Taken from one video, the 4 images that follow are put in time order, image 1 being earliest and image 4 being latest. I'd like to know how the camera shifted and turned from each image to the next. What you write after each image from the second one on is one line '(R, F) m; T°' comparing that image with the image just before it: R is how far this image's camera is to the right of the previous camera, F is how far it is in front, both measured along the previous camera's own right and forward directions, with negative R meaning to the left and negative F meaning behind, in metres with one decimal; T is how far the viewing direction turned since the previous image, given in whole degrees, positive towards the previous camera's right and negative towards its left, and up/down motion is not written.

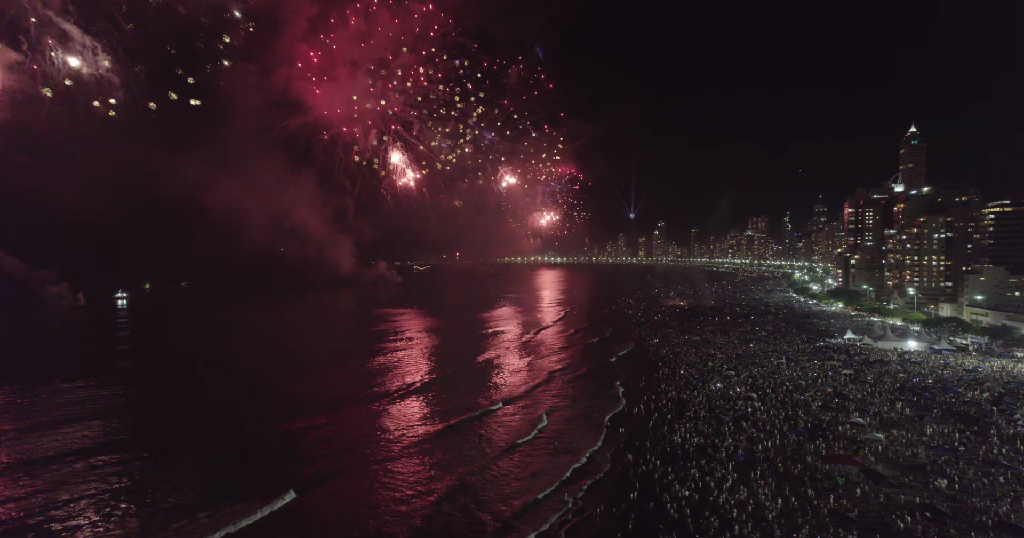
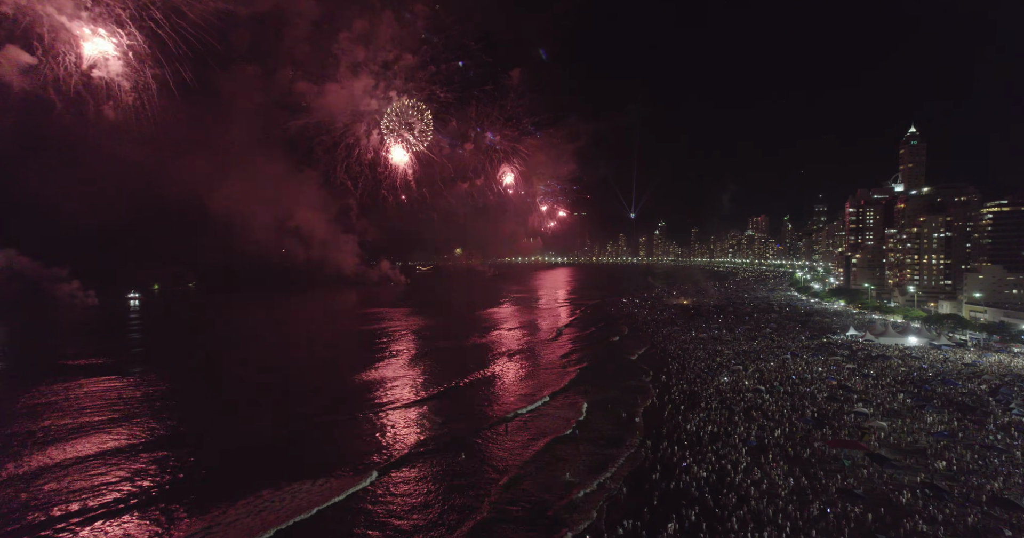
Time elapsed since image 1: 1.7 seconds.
(-0.8, -1.0) m; 0°
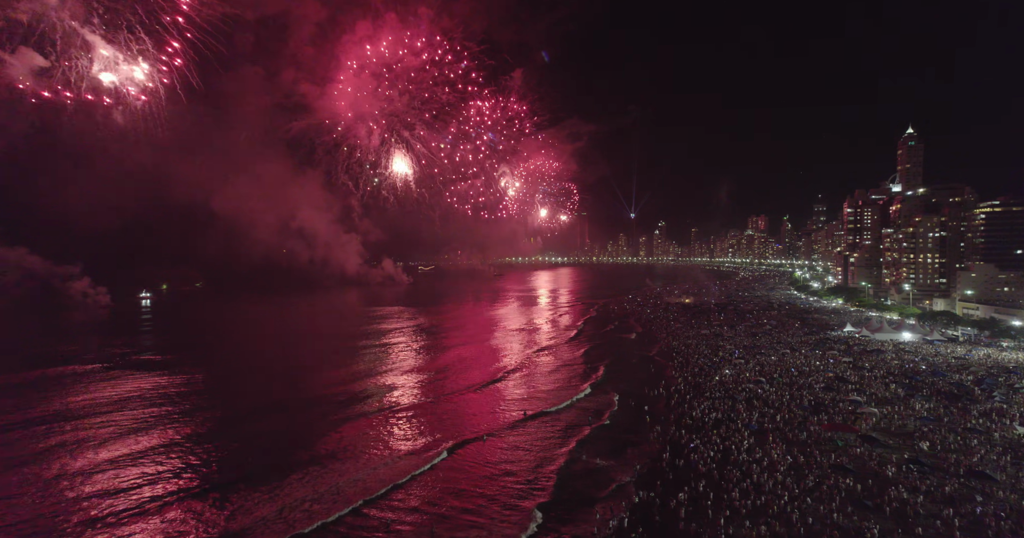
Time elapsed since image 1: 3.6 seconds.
(-0.6, -1.3) m; 0°
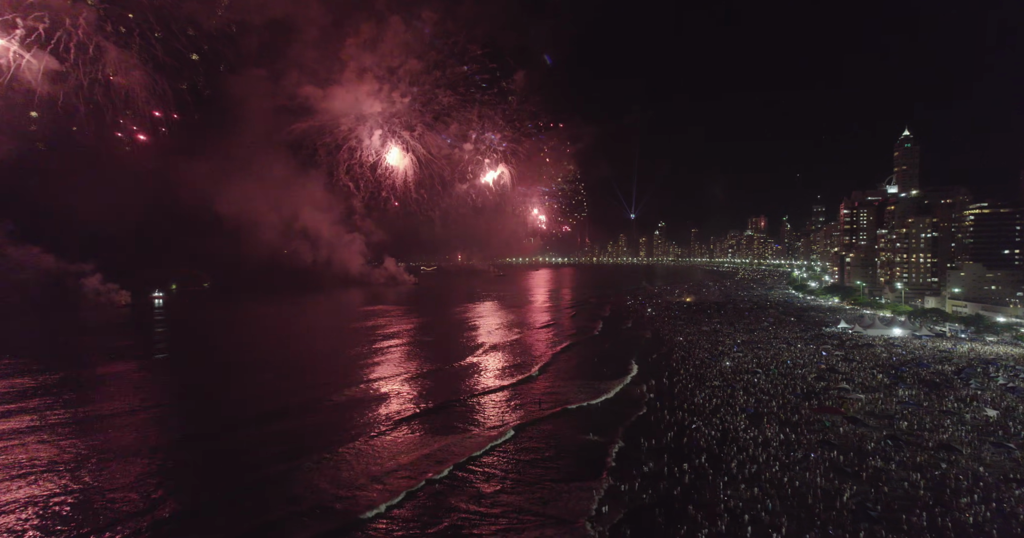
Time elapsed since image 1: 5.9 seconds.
(-0.6, -1.6) m; 0°
